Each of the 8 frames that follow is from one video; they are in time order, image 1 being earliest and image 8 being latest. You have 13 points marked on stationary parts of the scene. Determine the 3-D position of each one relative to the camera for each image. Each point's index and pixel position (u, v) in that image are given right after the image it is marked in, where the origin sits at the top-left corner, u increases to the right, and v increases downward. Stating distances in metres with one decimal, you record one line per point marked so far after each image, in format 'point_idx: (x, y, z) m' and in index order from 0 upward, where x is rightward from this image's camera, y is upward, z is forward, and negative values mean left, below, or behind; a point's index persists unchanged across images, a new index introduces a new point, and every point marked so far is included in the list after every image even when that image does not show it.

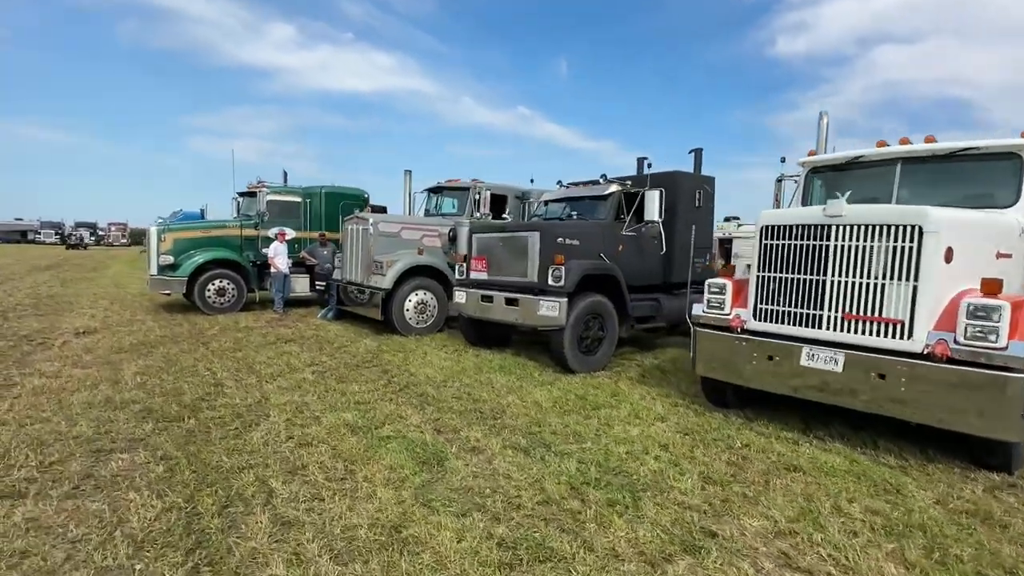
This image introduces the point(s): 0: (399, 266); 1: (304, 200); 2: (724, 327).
0: (-1.9, +0.4, +9.4) m
1: (-5.0, +2.1, +13.0) m
2: (+2.1, -0.4, +5.3) m
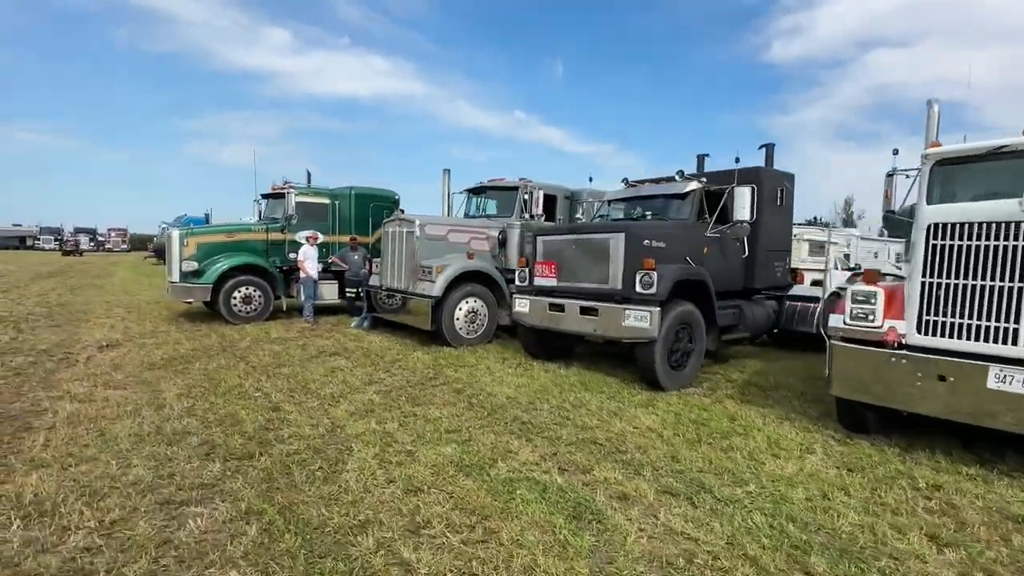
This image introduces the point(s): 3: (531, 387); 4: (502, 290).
0: (-1.0, +0.3, +8.6) m
1: (-4.1, +2.0, +12.2) m
2: (+3.1, -0.5, +4.6) m
3: (+0.2, -1.1, +6.1) m
4: (-0.2, 0.0, +9.2) m
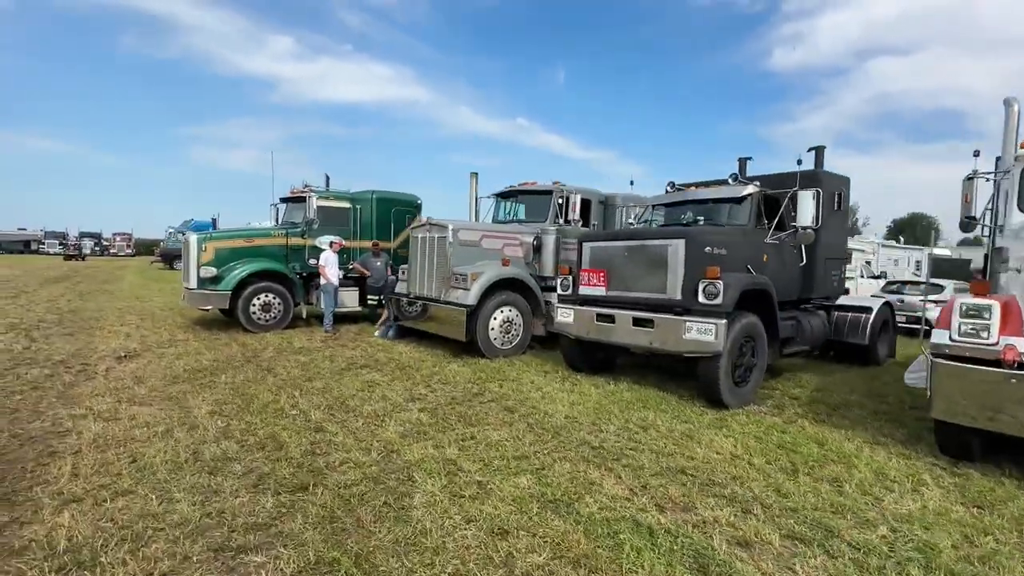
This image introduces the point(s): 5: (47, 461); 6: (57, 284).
0: (-0.4, +0.1, +8.2) m
1: (-3.5, +1.8, +11.8) m
2: (+3.6, -0.6, +4.1) m
3: (+0.8, -1.2, +5.7) m
4: (+0.4, -0.2, +8.8) m
5: (-3.4, -1.3, +3.9) m
6: (-16.6, +0.1, +19.5) m
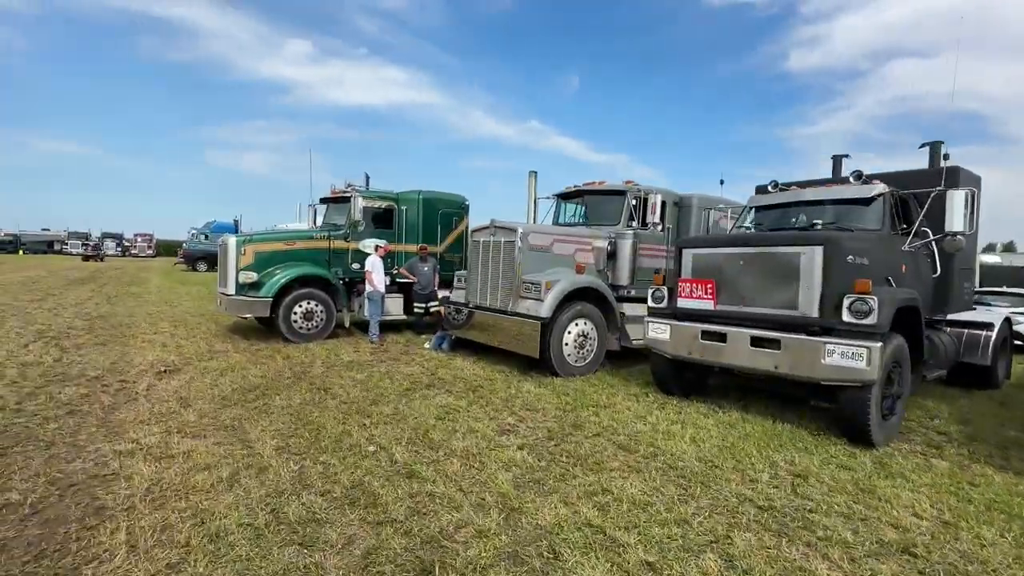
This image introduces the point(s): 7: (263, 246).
0: (+0.7, 0.0, +7.3) m
1: (-2.3, +1.7, +11.1) m
2: (+4.6, -0.7, +3.2) m
3: (+1.8, -1.4, +4.8) m
4: (+1.5, -0.3, +7.9) m
5: (-2.4, -1.4, +3.1) m
6: (-15.3, +0.1, +19.0) m
7: (-4.6, +0.8, +9.9) m
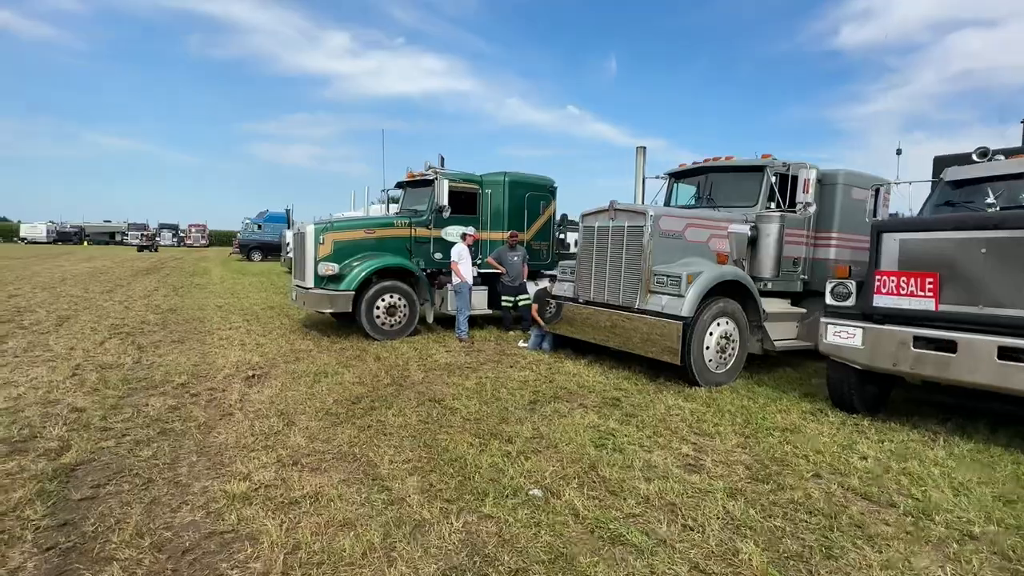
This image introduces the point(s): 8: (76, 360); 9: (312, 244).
0: (+2.2, +0.1, +6.2) m
1: (-0.5, +1.8, +10.1) m
2: (+5.8, -0.7, +1.8) m
3: (+3.1, -1.4, +3.6) m
4: (+3.1, -0.2, +6.7) m
5: (-1.2, -1.4, +2.2) m
6: (-12.9, +0.4, +18.9) m
7: (-2.9, +0.9, +9.0) m
8: (-5.4, -0.9, +6.6) m
9: (-3.3, +0.7, +8.9) m
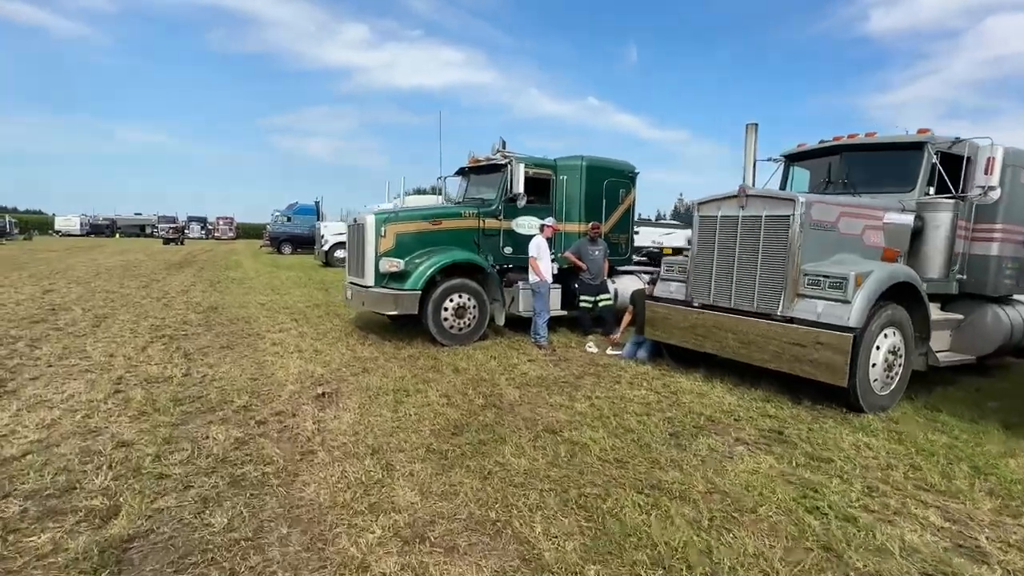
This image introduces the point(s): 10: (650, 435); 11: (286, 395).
0: (+3.4, 0.0, +5.0) m
1: (+0.8, +1.9, +8.9) m
2: (+6.8, -0.8, +0.4) m
3: (+4.2, -1.4, +2.4) m
4: (+4.2, -0.3, +5.5) m
5: (-0.1, -1.4, +1.1) m
6: (-11.3, +0.6, +18.3) m
7: (-1.6, +0.9, +8.0) m
8: (-4.2, -0.9, +5.7) m
9: (-2.1, +0.8, +7.9) m
10: (+1.1, -1.2, +4.4) m
11: (-2.2, -1.0, +5.1) m
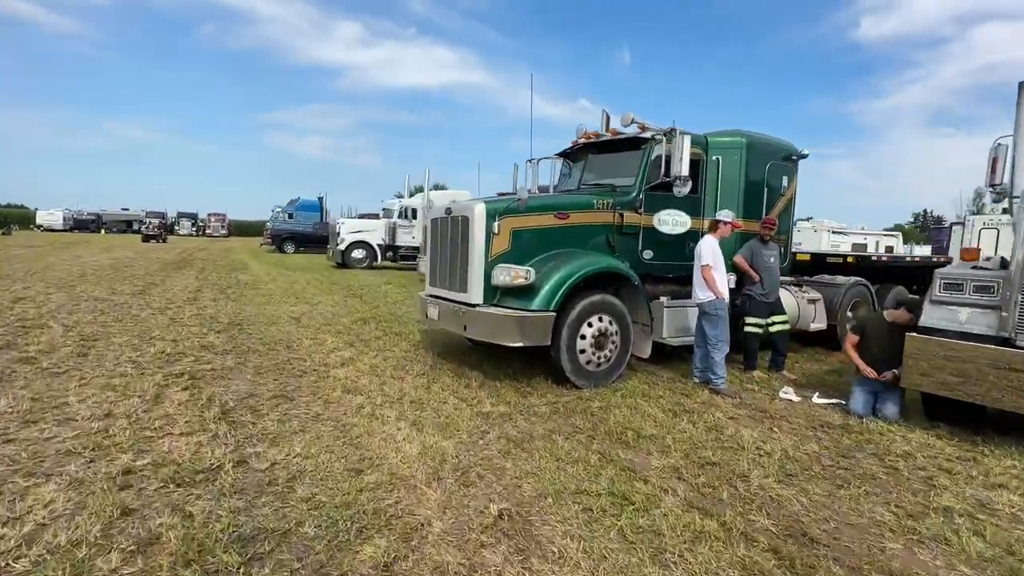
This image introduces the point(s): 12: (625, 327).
0: (+5.1, -0.2, +2.8) m
1: (+2.5, +1.6, +6.7) m
2: (+8.7, -1.1, -1.7) m
3: (+6.0, -1.7, +0.2) m
4: (+6.0, -0.5, +3.3) m
5: (+1.7, -1.6, -1.1) m
6: (-9.8, +0.5, +15.8) m
7: (+0.1, +0.7, +5.7) m
8: (-2.5, -1.1, +3.4) m
9: (-0.3, +0.6, +5.6) m
10: (+2.9, -1.4, +2.2) m
11: (-0.4, -1.2, +2.8) m
12: (+1.2, -0.4, +5.9) m
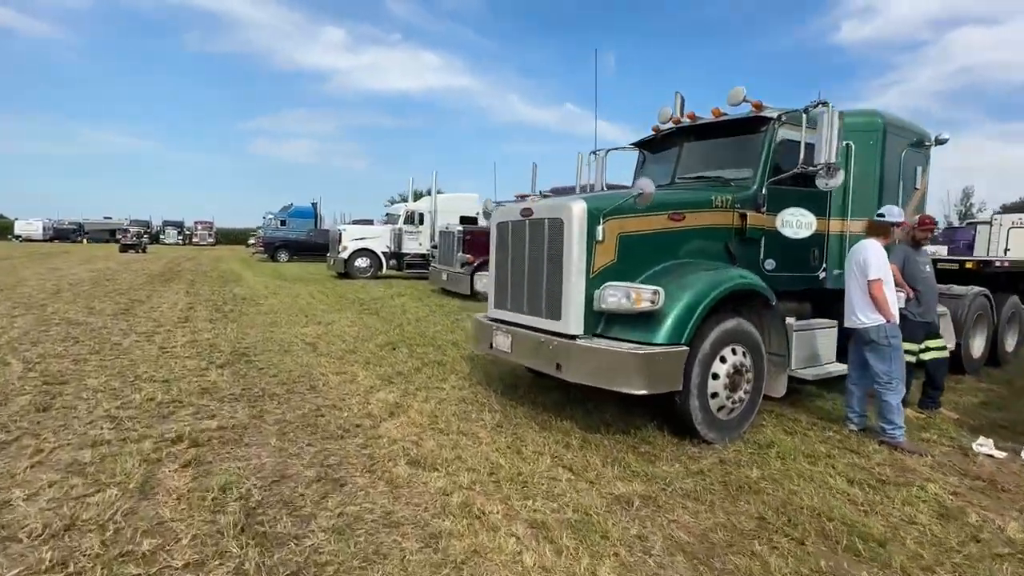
0: (+6.0, -0.3, +1.5) m
1: (+3.3, +1.5, +5.4) m
2: (+9.7, -1.1, -2.9) m
3: (+7.0, -1.7, -1.1) m
4: (+6.9, -0.6, +2.1) m
5: (+2.7, -1.8, -2.5) m
6: (-9.1, 0.0, +14.2) m
7: (+1.0, +0.5, +4.3) m
8: (-1.5, -1.3, +2.0) m
9: (+0.5, +0.4, +4.2) m
10: (+3.9, -1.5, +0.8) m
11: (+0.5, -1.4, +1.4) m
12: (+2.1, -0.6, +4.5) m
